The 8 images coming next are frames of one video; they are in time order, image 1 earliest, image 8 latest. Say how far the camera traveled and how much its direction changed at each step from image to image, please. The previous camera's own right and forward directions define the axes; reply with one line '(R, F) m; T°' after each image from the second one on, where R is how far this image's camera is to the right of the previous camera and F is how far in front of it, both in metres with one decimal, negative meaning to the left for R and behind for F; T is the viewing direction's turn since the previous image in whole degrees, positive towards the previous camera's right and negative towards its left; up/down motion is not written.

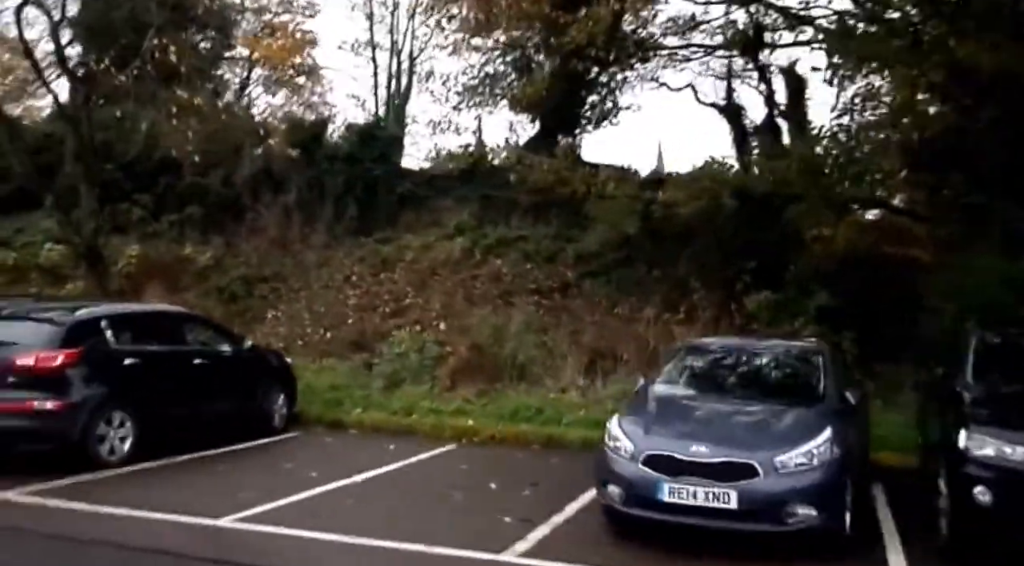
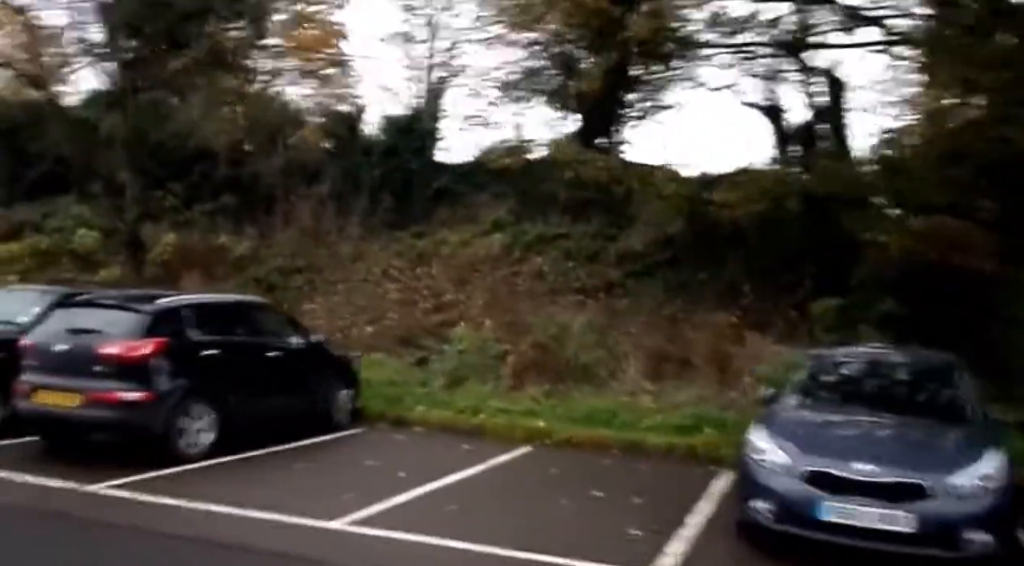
(-1.0, +0.3) m; 0°
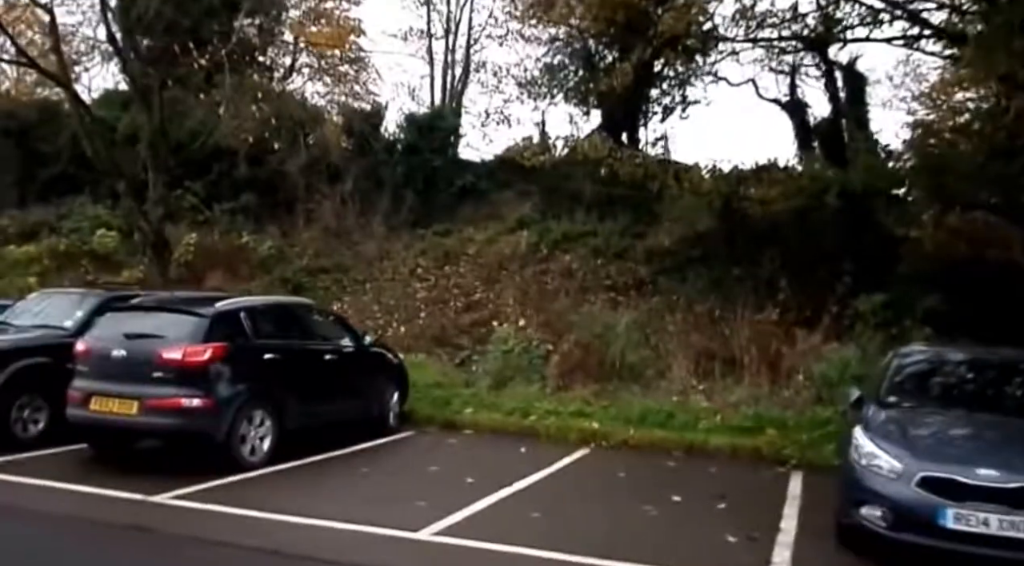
(-0.7, +0.2) m; 0°
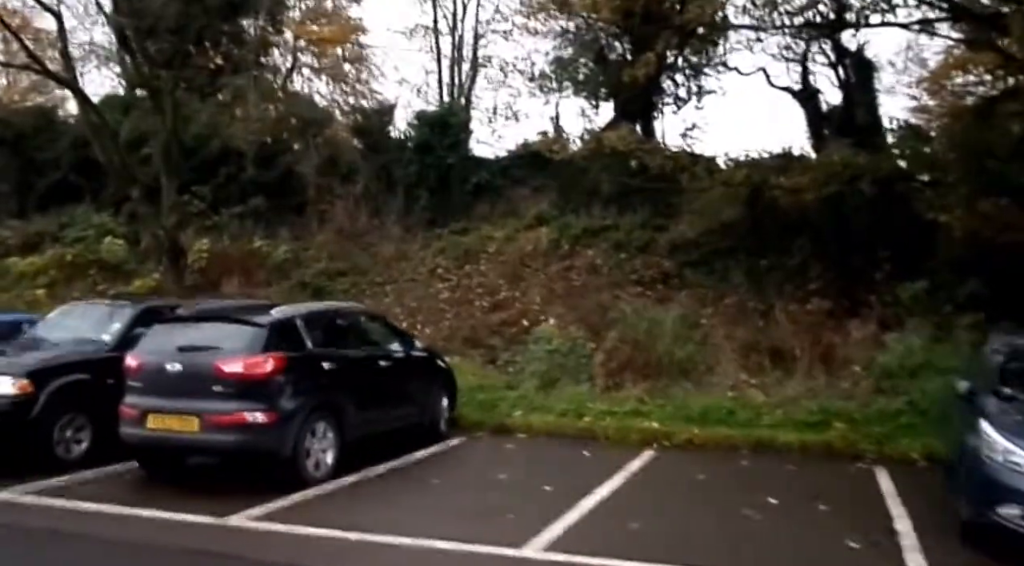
(-0.8, +0.4) m; +1°
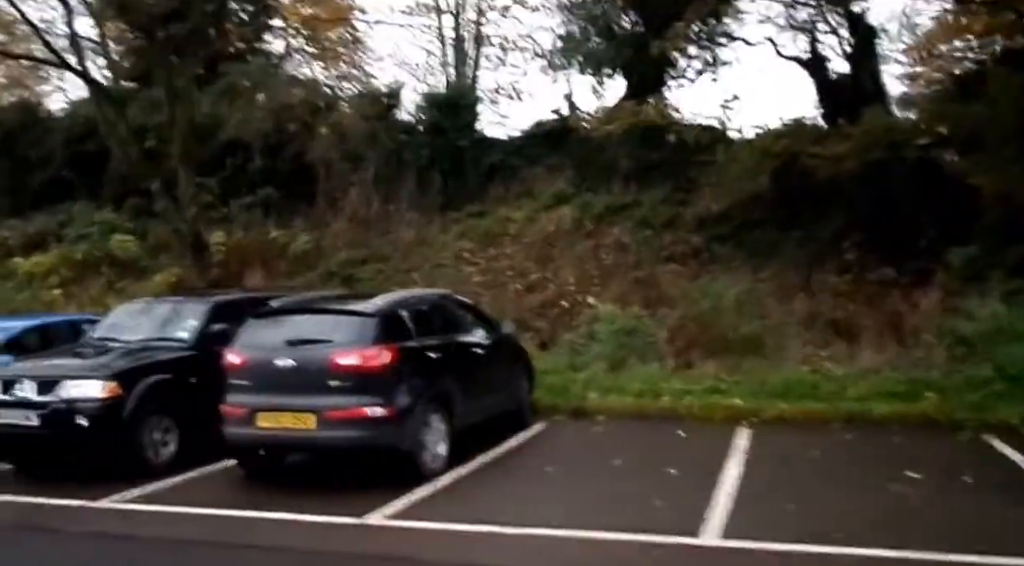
(-1.3, +0.3) m; +2°
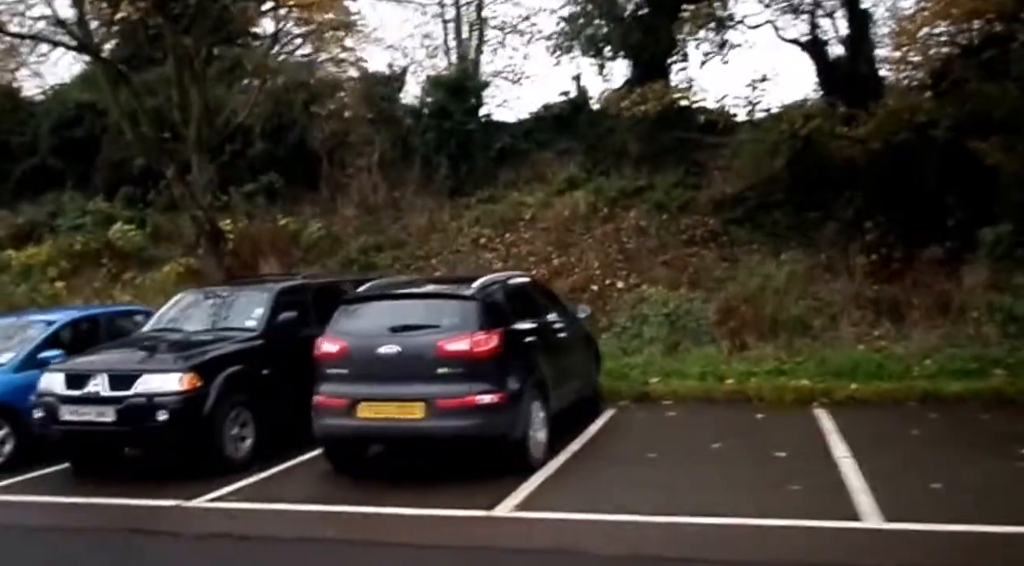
(-1.2, +0.3) m; +3°
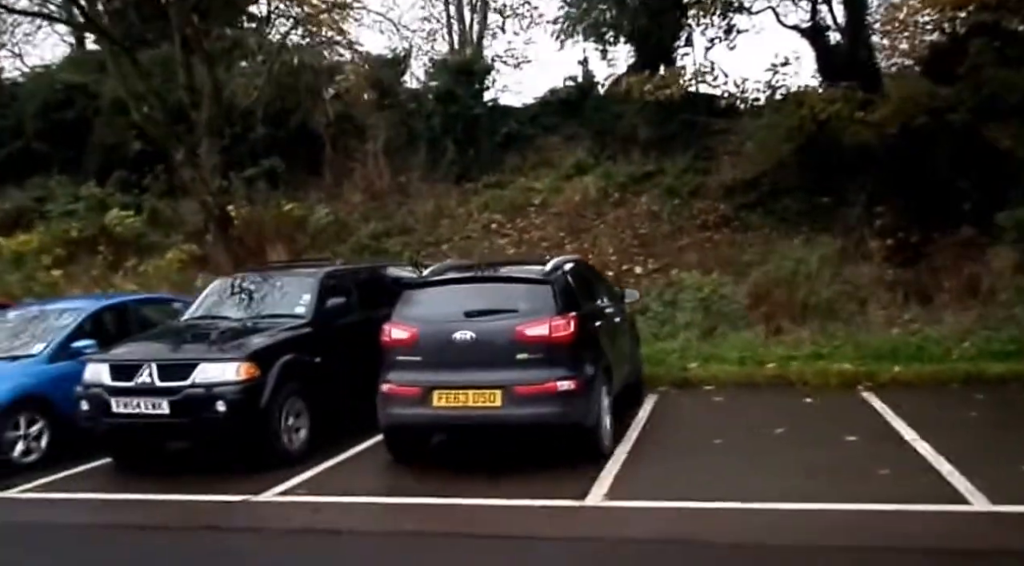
(-0.8, +0.2) m; +2°
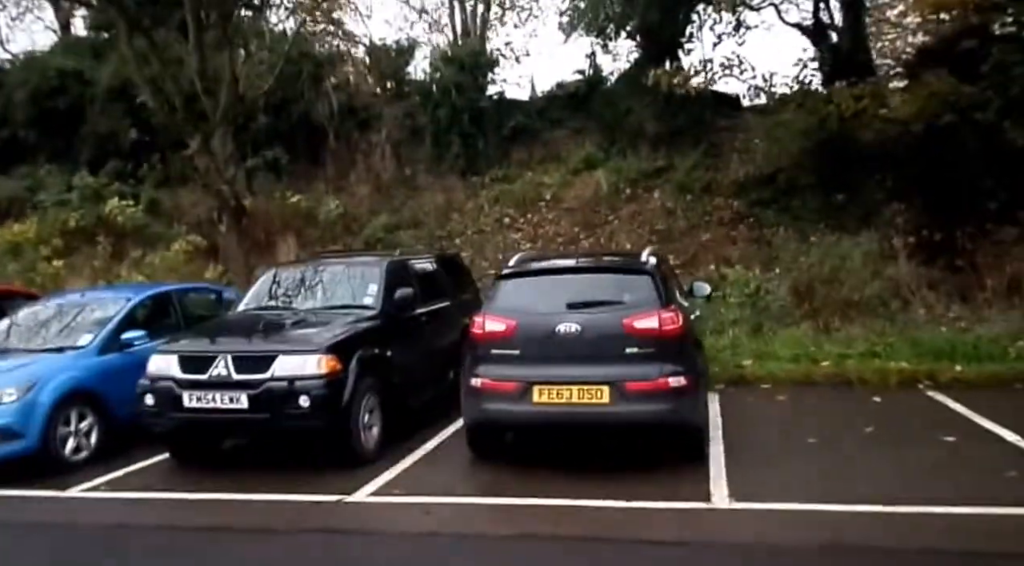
(-1.0, +0.3) m; +3°
